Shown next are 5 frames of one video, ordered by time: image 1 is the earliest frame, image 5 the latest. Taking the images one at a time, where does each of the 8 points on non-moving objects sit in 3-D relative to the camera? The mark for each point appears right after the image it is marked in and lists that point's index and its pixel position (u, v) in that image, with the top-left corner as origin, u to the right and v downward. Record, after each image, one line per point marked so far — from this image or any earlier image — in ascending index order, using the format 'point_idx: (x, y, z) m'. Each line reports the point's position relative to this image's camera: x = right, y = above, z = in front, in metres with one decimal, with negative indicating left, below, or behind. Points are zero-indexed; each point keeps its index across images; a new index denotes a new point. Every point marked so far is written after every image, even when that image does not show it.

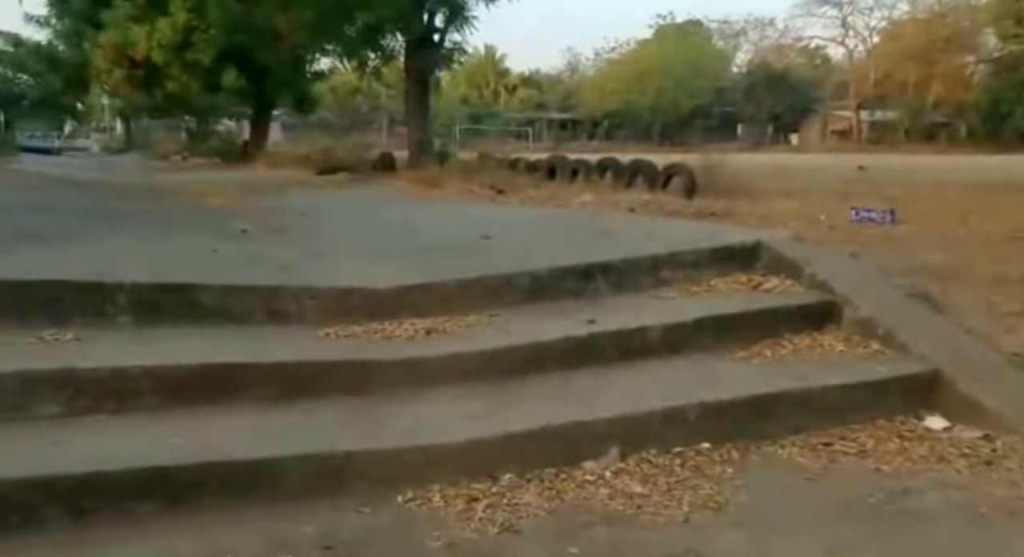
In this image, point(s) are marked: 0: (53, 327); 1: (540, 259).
0: (-1.6, -0.2, +3.2) m
1: (+0.1, +0.1, +4.2) m
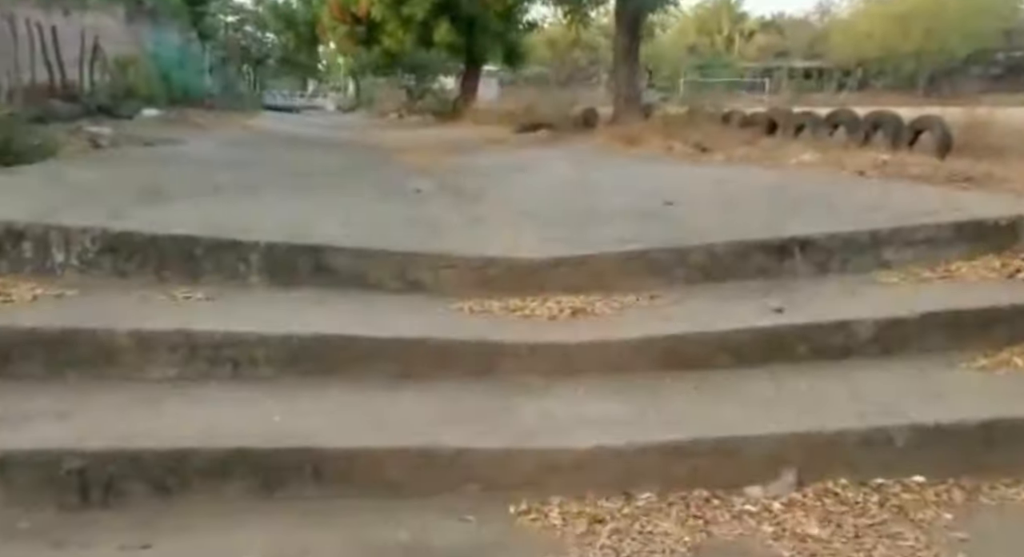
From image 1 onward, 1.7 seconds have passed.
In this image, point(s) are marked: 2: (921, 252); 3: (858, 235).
0: (-1.1, 0.0, +3.0) m
1: (+0.8, +0.2, +3.6) m
2: (+1.5, +0.1, +3.4) m
3: (+1.3, +0.2, +3.4) m
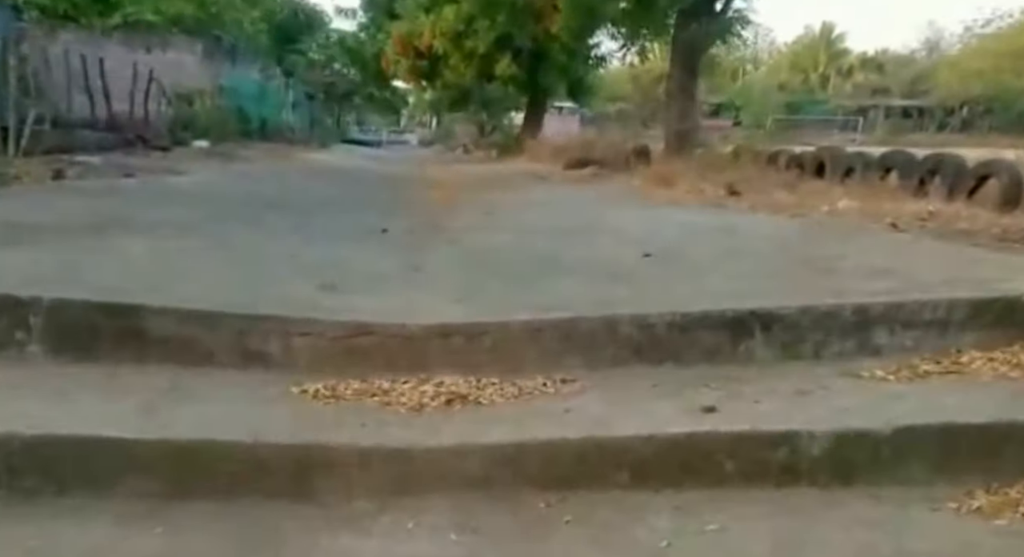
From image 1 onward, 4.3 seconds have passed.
0: (-1.5, -0.2, +2.5) m
1: (+0.5, 0.0, +2.8) m
2: (+1.2, -0.2, +2.6) m
3: (+0.9, -0.1, +2.6) m
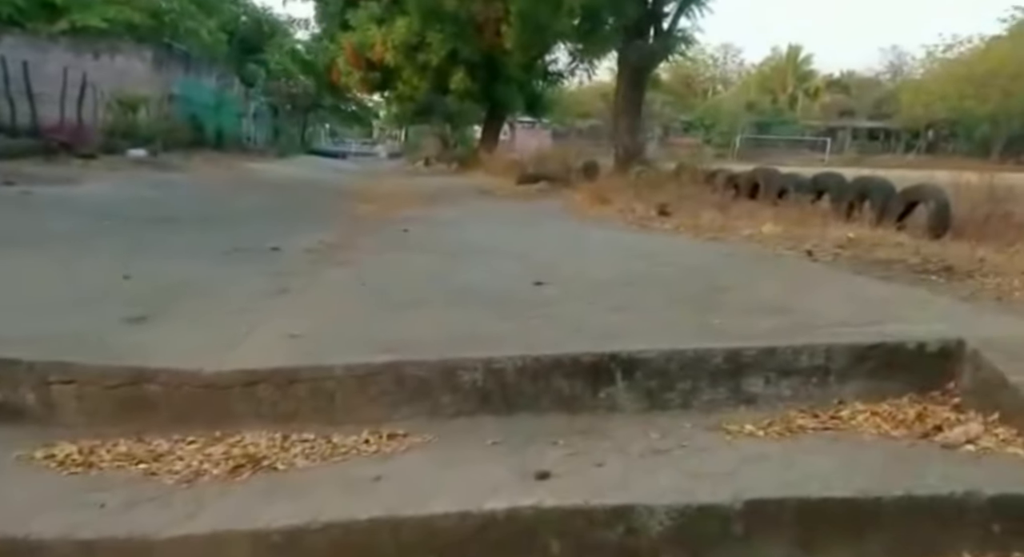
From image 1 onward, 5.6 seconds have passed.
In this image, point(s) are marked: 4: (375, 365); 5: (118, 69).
0: (-1.9, -0.3, +2.2) m
1: (+0.1, -0.1, +2.5) m
2: (+0.8, -0.3, +2.3) m
3: (+0.5, -0.2, +2.3) m
4: (-0.3, -0.2, +2.2) m
5: (-5.5, +2.9, +12.9) m
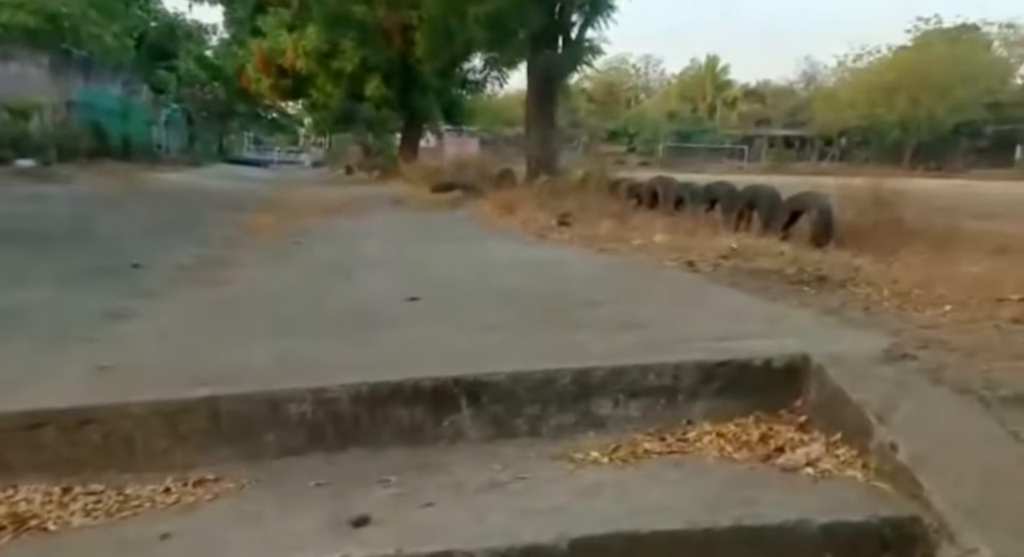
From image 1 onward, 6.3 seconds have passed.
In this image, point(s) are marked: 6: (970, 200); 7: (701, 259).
0: (-2.2, -0.3, +1.9) m
1: (-0.3, -0.2, +2.4) m
2: (+0.4, -0.3, +2.2) m
3: (+0.1, -0.2, +2.2) m
4: (-0.7, -0.3, +2.1) m
5: (-6.7, +2.7, +12.4) m
6: (+4.6, +0.8, +9.2) m
7: (+0.9, +0.1, +3.9) m
